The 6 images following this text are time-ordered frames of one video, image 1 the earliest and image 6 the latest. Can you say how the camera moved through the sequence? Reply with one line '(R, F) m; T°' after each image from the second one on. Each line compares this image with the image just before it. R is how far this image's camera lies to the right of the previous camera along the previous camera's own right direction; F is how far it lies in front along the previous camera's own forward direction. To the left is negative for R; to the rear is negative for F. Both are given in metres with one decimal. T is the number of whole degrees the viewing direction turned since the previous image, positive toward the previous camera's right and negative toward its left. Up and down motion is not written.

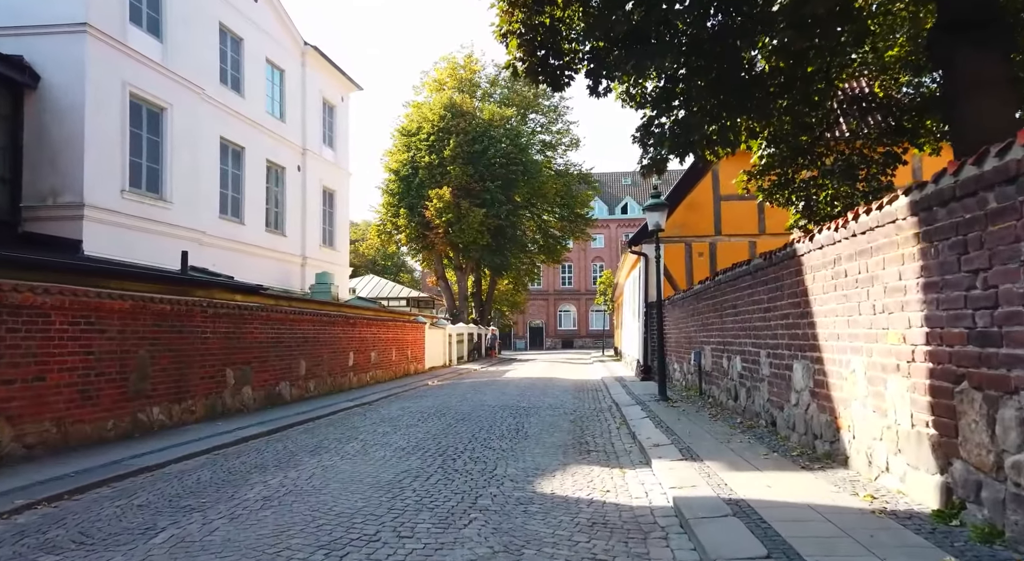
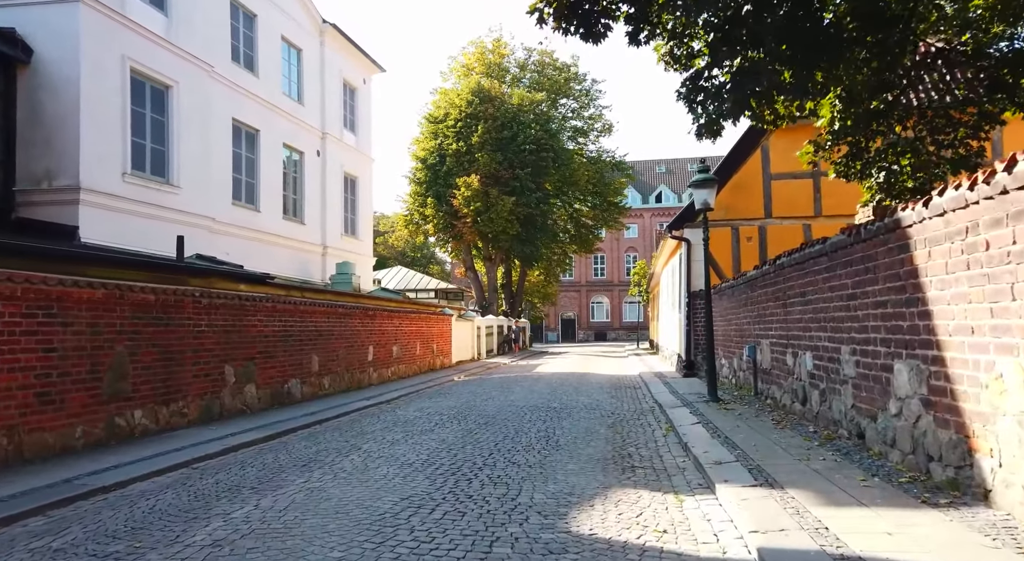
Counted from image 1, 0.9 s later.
(0.0, +1.4) m; -3°
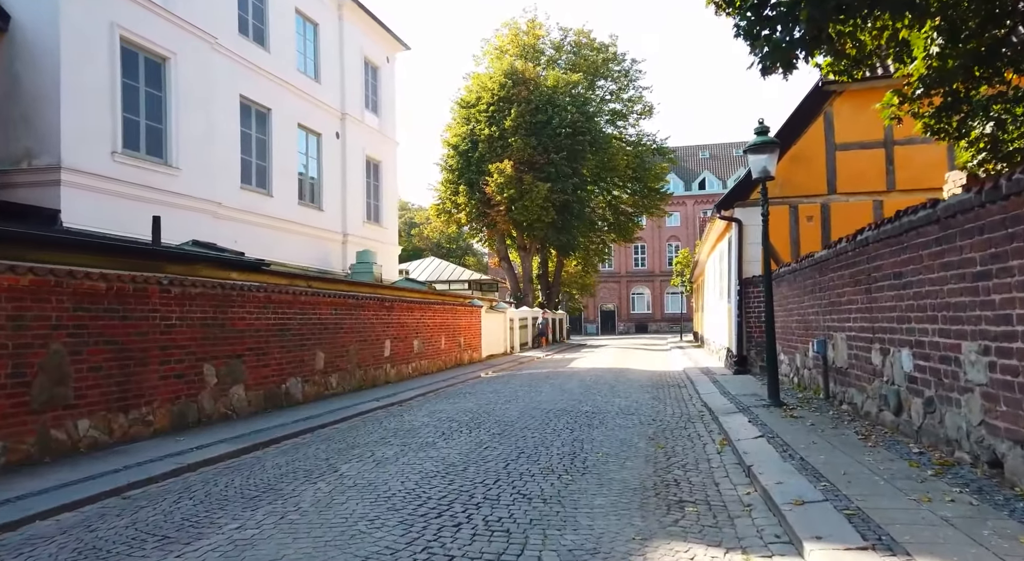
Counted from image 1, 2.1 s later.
(+0.2, +1.7) m; -3°
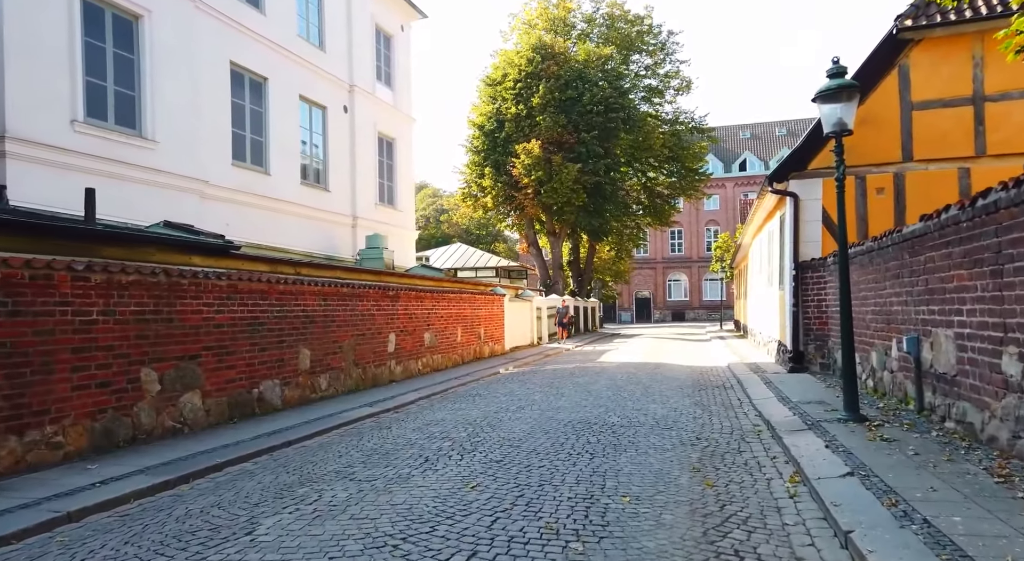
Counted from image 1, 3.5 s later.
(+0.3, +2.0) m; -3°
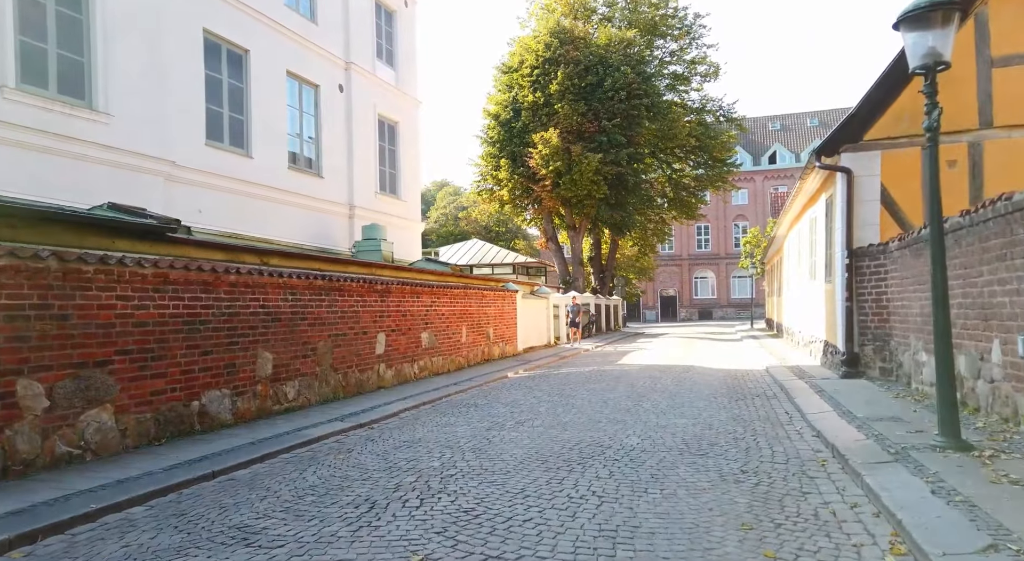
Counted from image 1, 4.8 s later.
(+0.3, +1.9) m; -2°
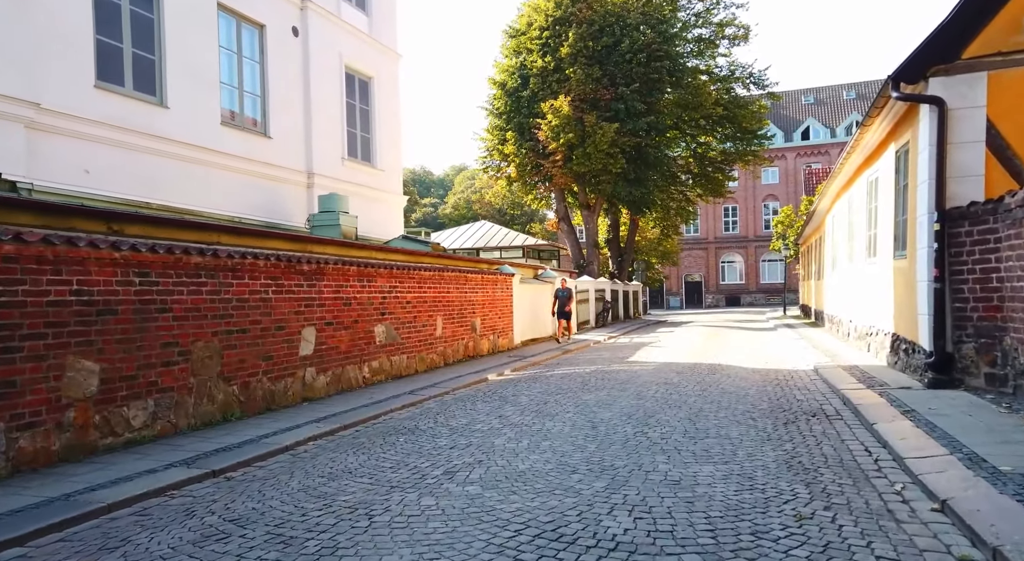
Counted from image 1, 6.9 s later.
(+0.8, +3.3) m; -2°
